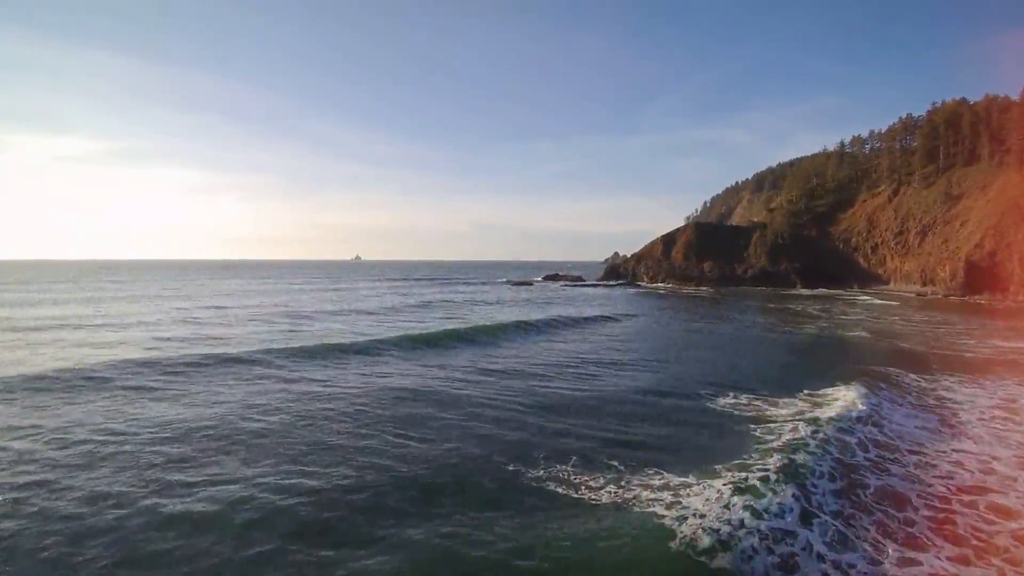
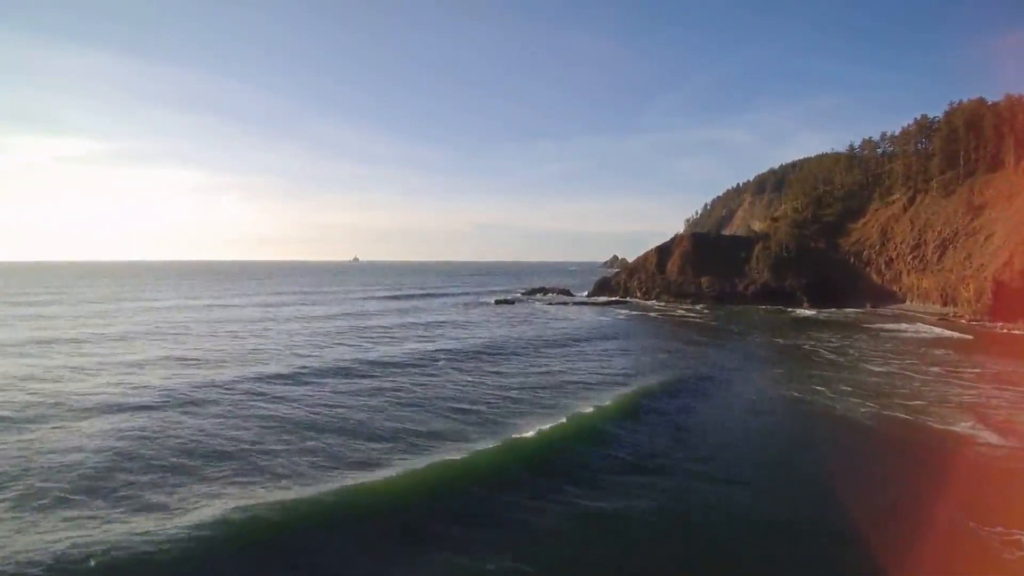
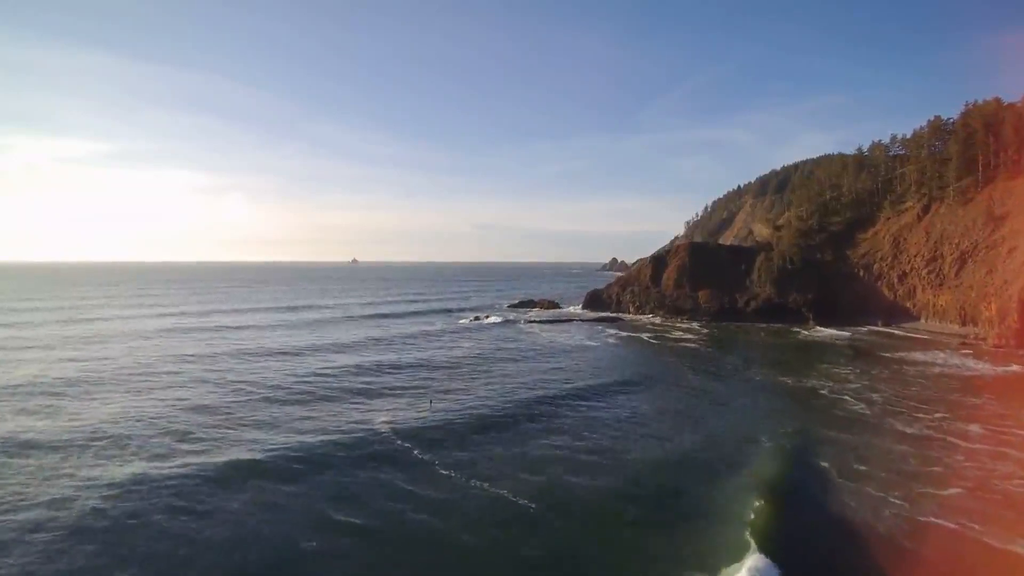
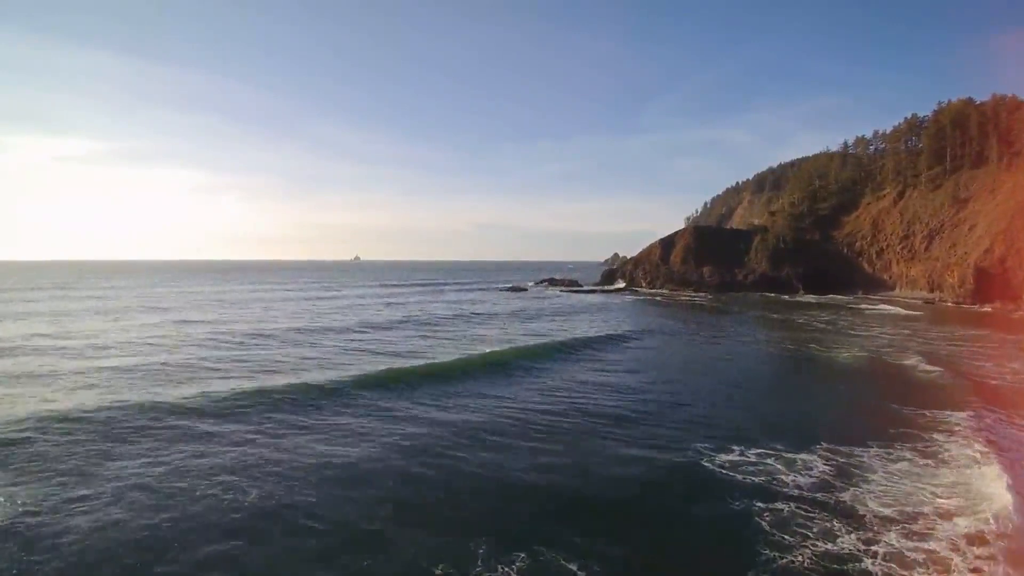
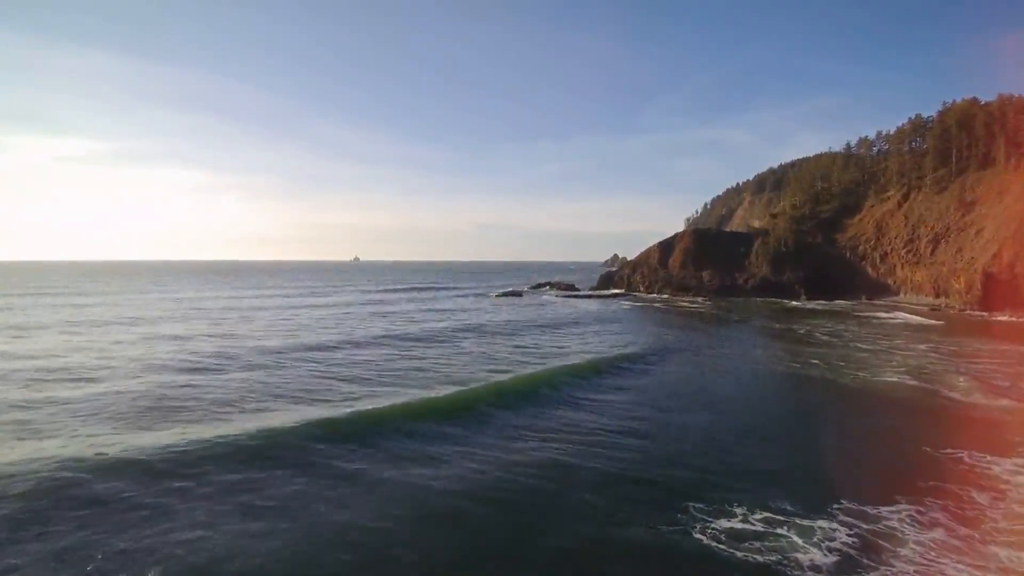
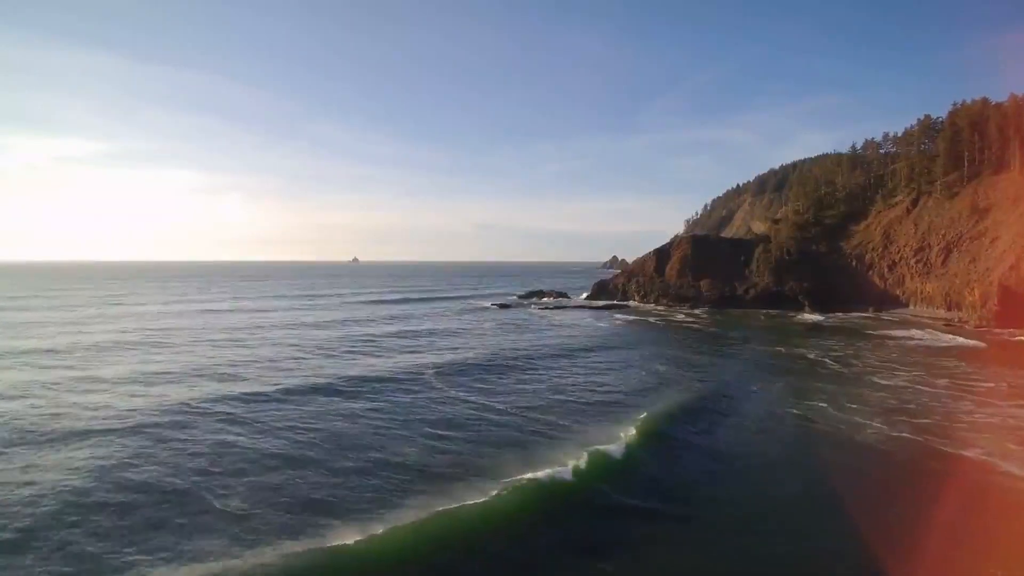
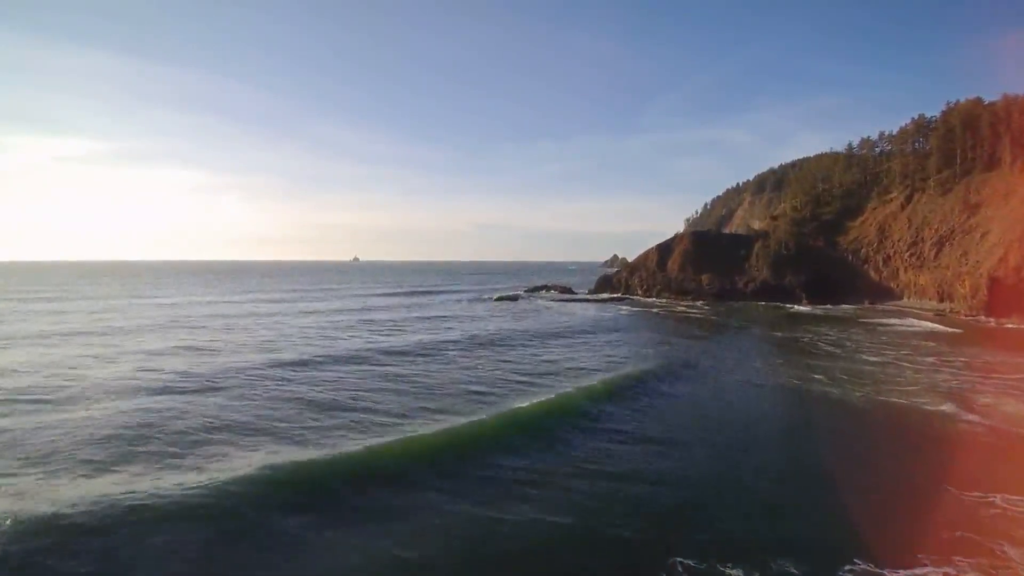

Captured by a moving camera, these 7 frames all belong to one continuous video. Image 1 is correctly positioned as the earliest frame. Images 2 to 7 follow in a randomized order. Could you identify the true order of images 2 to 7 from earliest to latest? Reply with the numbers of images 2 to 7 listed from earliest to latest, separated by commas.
4, 5, 7, 2, 6, 3
